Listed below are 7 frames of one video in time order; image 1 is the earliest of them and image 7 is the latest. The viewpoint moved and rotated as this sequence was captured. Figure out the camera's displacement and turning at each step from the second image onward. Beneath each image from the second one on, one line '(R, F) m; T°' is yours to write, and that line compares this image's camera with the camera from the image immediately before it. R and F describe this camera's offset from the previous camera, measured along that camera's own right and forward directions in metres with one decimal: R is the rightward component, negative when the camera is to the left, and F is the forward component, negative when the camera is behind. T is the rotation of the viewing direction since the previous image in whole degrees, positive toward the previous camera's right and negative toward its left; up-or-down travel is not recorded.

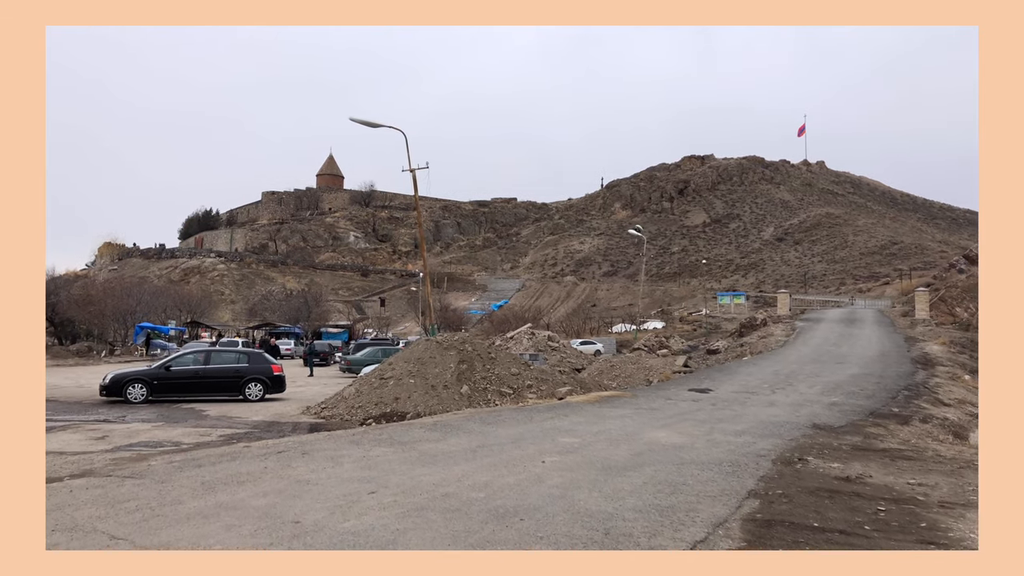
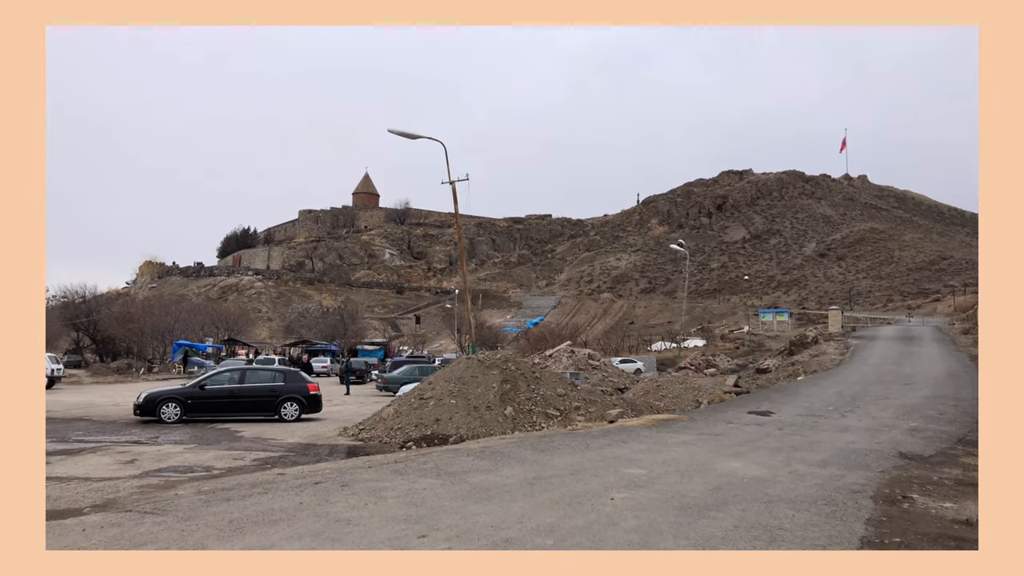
(-0.2, +0.6) m; -3°
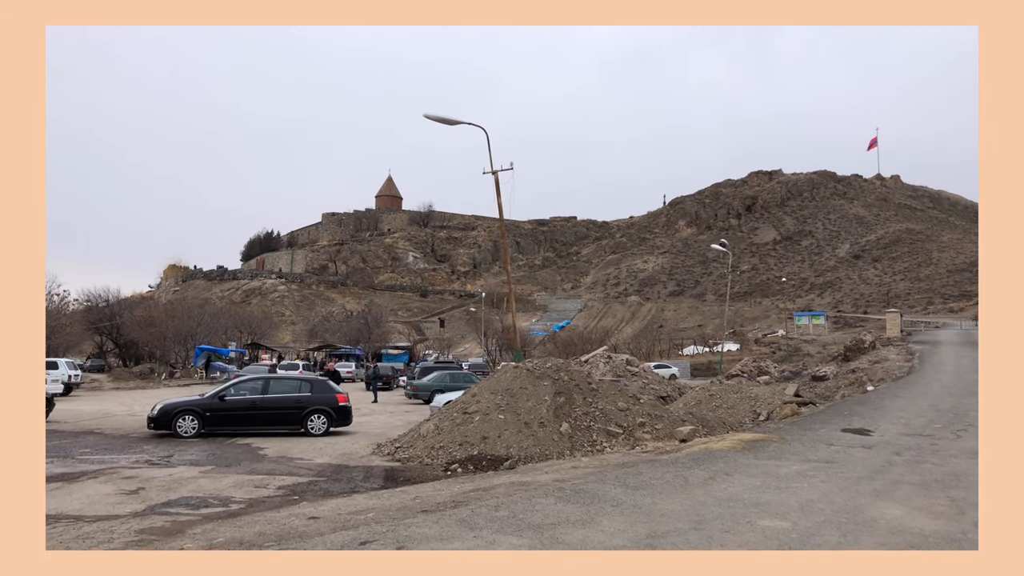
(-0.6, +1.3) m; -2°
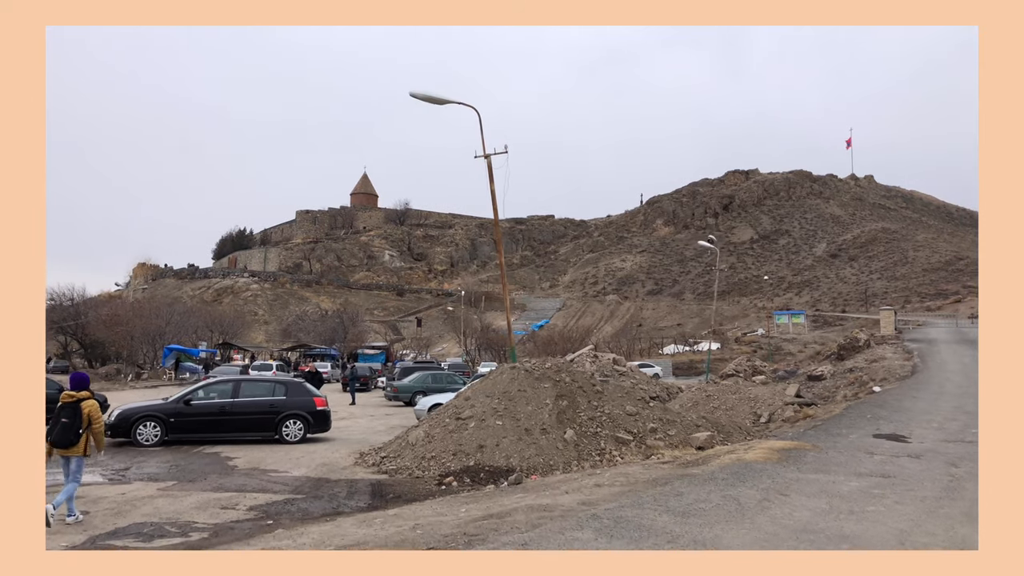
(-0.4, +1.0) m; +2°
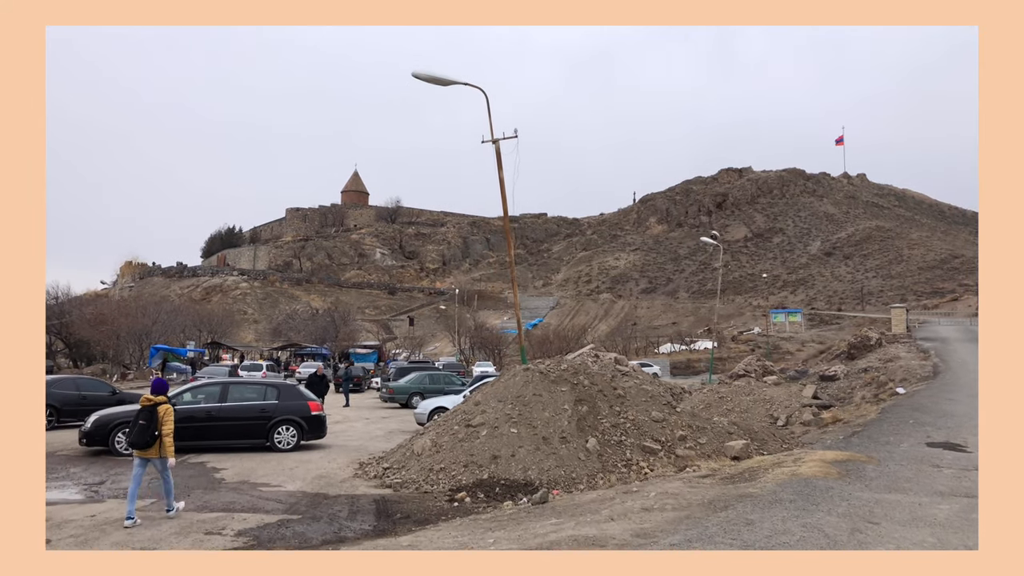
(-0.3, +0.9) m; +1°
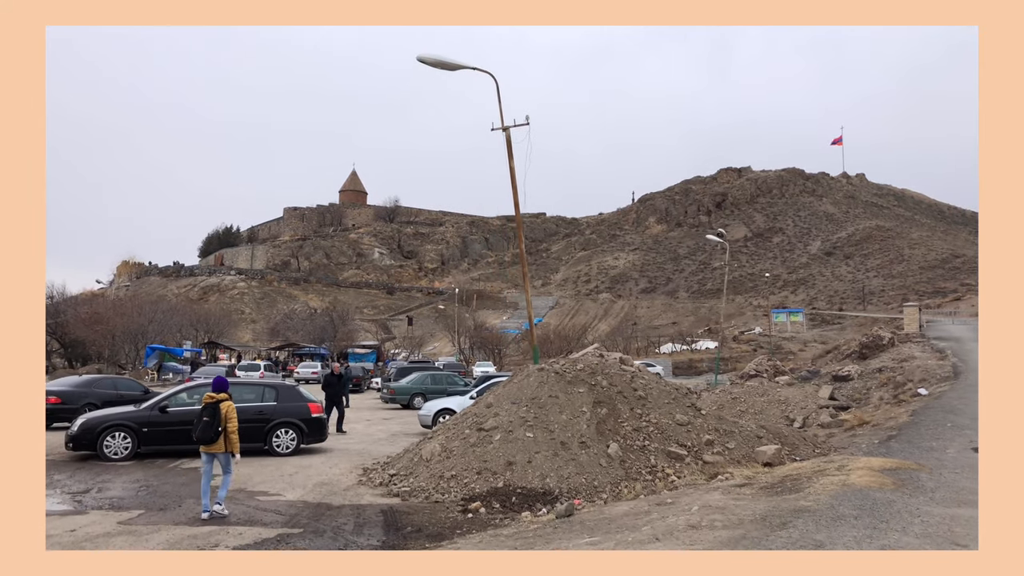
(-0.2, +0.6) m; 0°
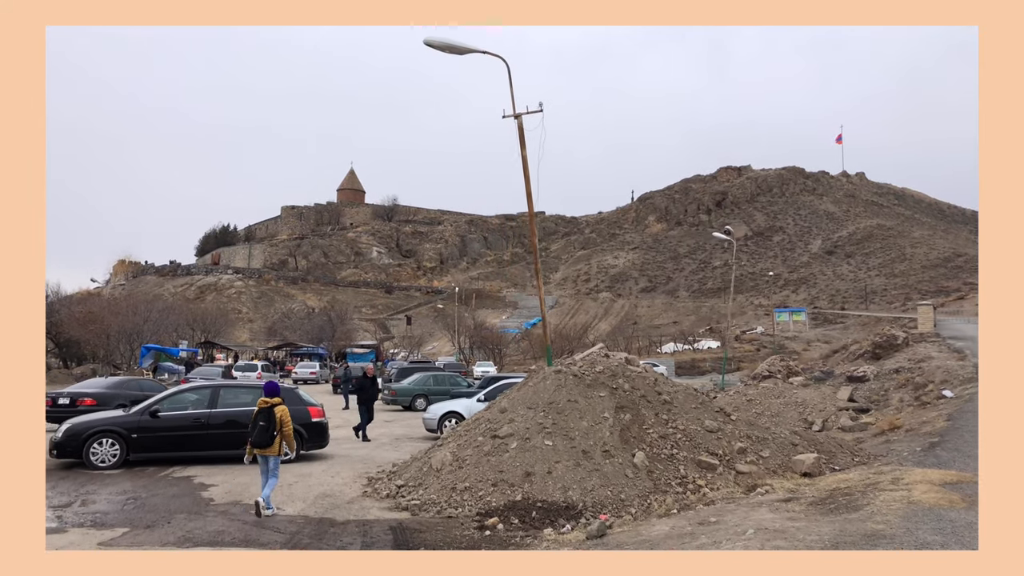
(-0.2, +0.6) m; 0°
